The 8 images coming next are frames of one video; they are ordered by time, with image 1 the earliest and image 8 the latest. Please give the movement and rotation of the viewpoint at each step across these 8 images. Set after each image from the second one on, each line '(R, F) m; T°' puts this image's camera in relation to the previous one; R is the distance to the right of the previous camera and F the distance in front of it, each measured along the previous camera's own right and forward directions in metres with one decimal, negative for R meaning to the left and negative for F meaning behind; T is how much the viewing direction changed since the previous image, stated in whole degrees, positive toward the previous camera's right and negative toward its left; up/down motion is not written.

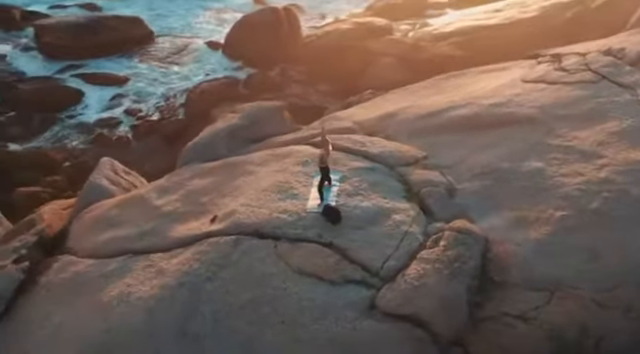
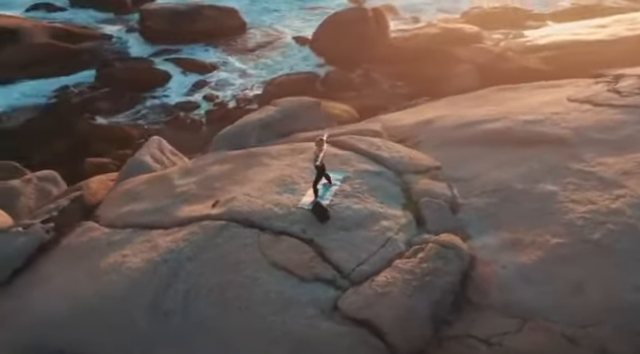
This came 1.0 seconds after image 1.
(+0.5, 0.0) m; -9°
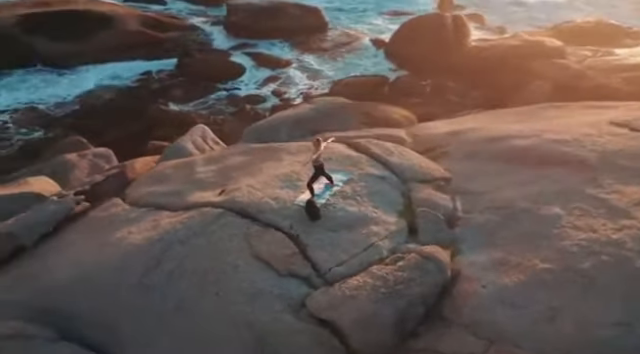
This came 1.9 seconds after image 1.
(+0.5, 0.0) m; -8°
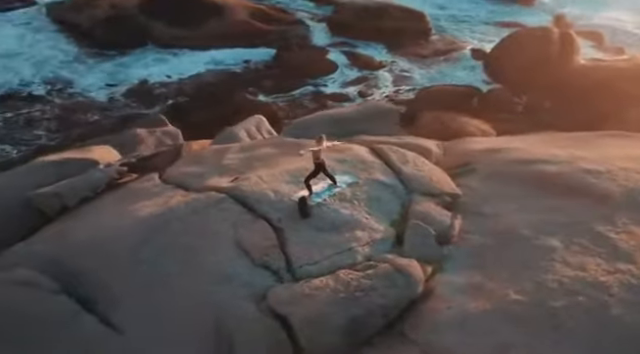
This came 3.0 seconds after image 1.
(+0.6, 0.0) m; -10°
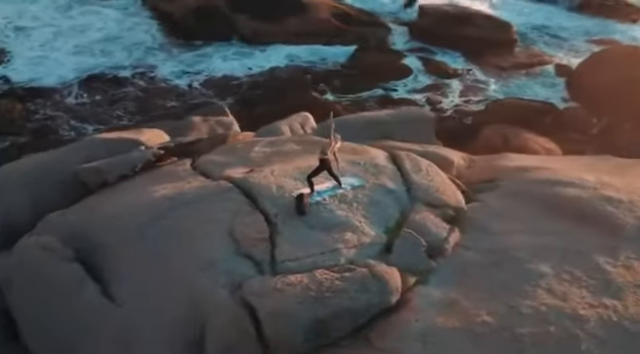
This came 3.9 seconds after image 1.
(+0.5, 0.0) m; -8°
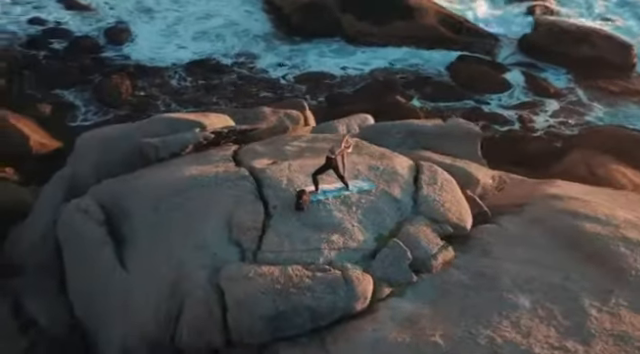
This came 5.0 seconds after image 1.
(+0.6, 0.0) m; -11°
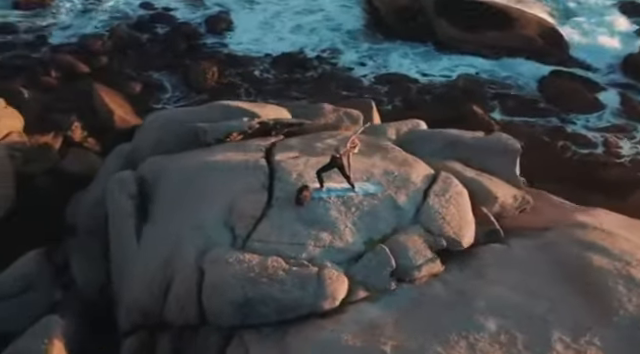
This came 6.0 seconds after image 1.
(+0.5, 0.0) m; -9°
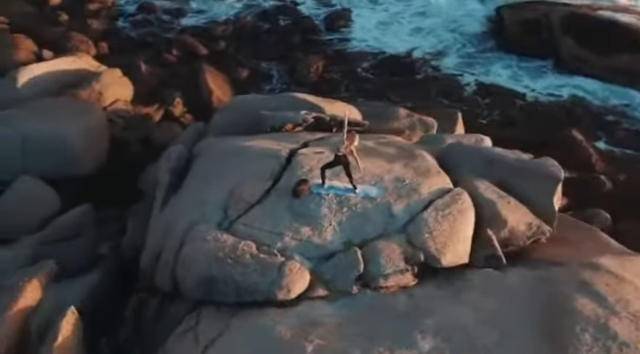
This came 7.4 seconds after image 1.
(+0.7, 0.0) m; -12°
